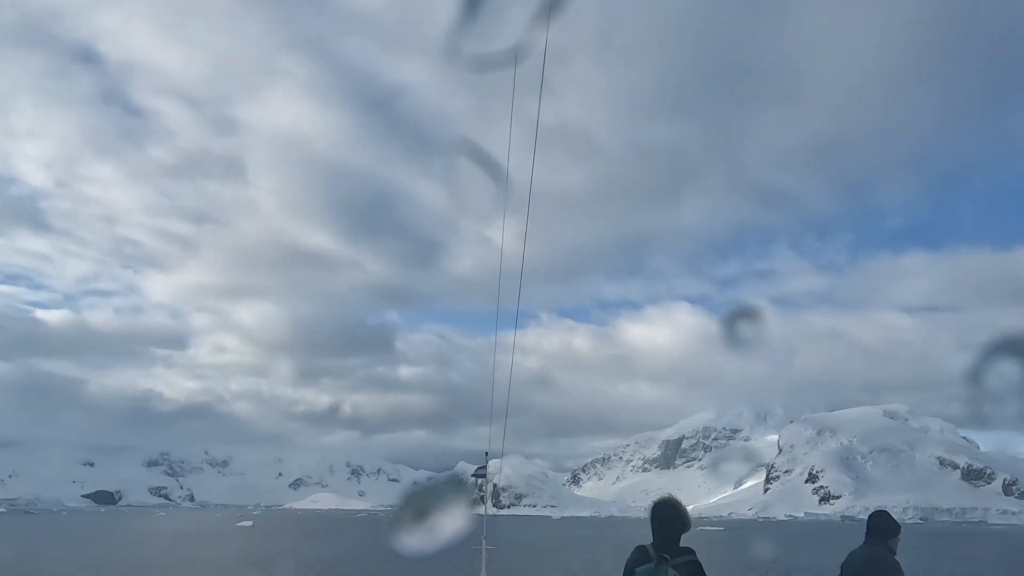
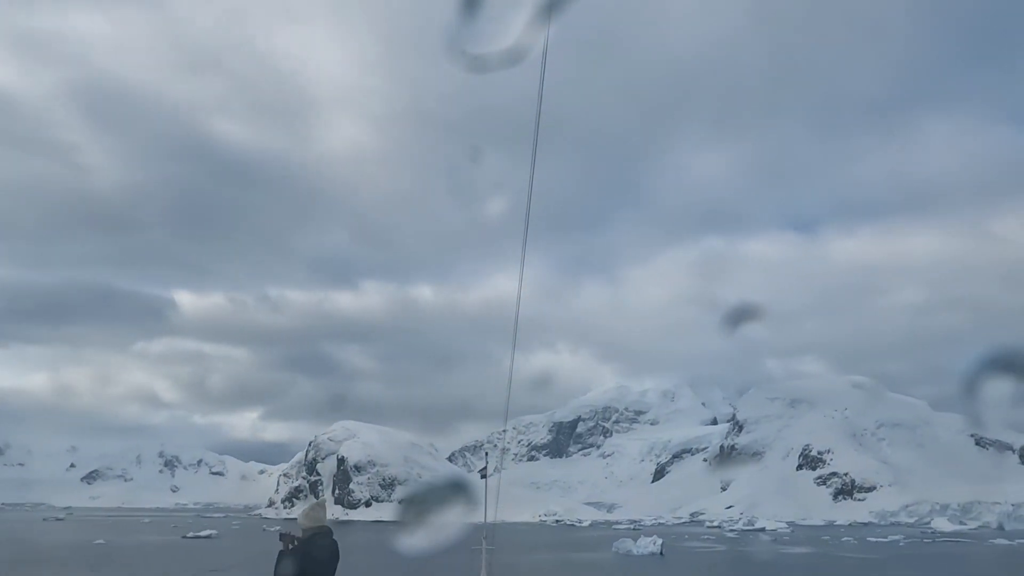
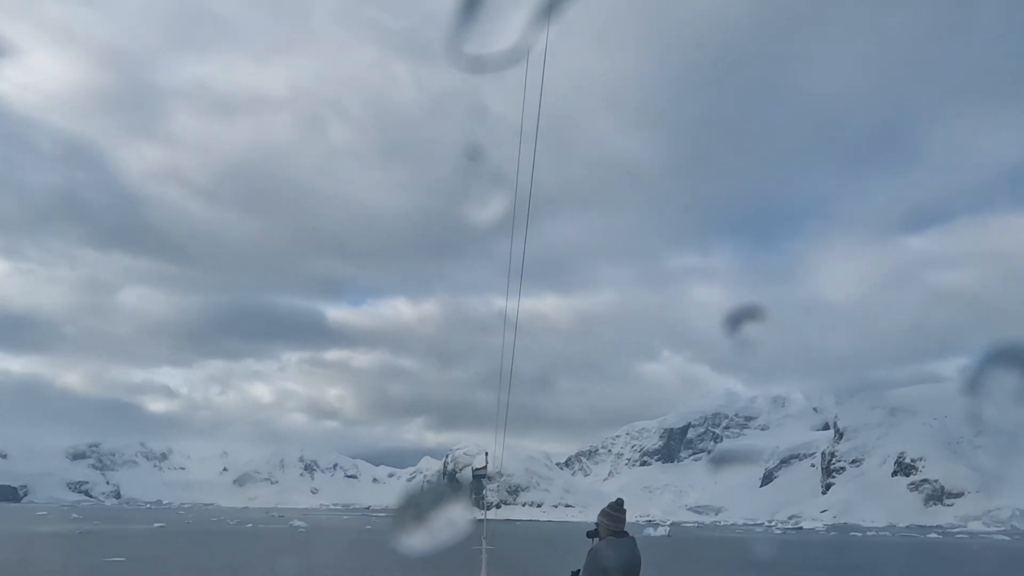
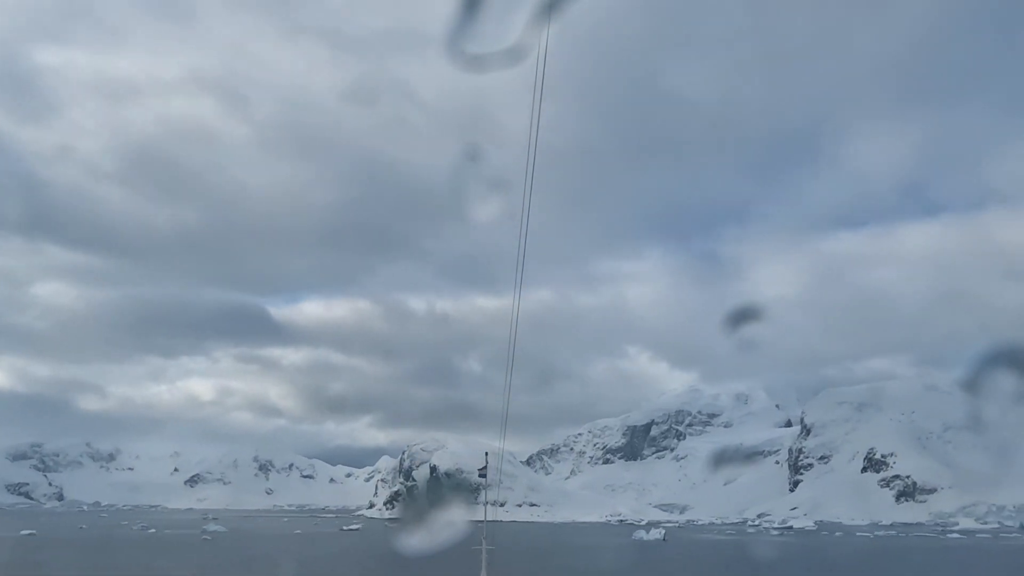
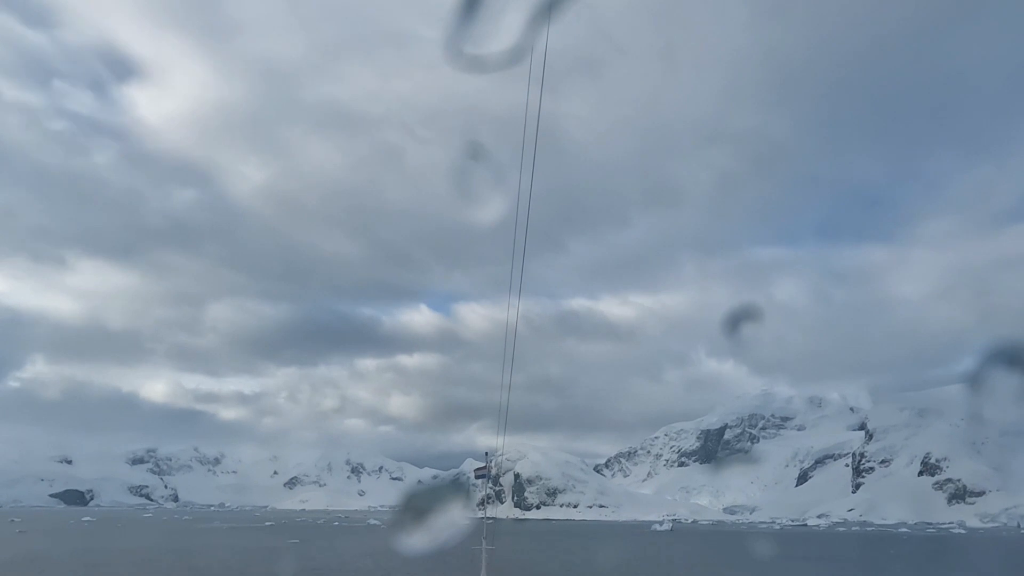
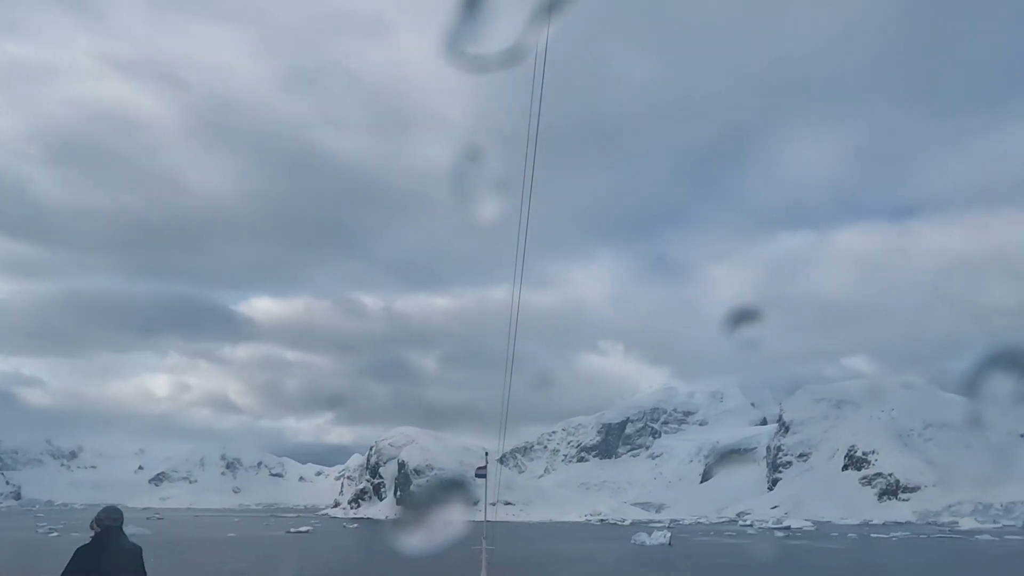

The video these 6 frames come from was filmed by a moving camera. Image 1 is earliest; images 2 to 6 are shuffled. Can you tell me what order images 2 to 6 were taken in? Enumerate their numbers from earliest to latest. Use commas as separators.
5, 3, 4, 6, 2
